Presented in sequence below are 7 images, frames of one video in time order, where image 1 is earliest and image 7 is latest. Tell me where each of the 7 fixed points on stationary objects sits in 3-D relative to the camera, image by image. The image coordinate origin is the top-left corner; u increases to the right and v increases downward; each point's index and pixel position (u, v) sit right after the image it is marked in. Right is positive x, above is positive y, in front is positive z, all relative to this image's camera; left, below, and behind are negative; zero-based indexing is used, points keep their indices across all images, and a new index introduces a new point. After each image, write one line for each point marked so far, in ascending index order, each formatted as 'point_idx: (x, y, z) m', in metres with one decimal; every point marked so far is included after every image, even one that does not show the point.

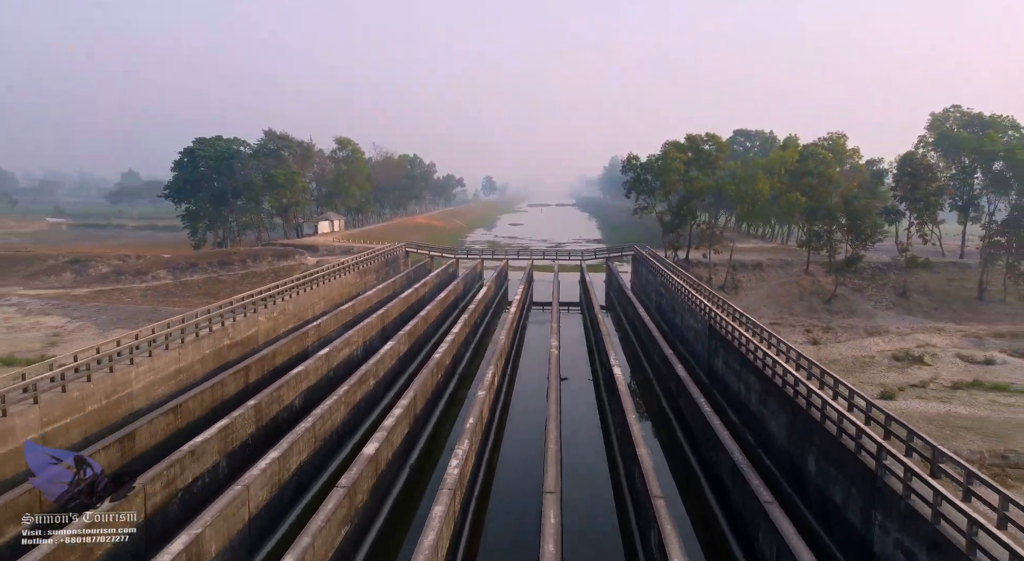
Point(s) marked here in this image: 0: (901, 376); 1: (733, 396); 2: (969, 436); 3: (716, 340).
0: (+10.1, -2.5, +16.6) m
1: (+3.9, -2.4, +10.6) m
2: (+9.4, -3.2, +12.9) m
3: (+4.1, -1.4, +12.1) m
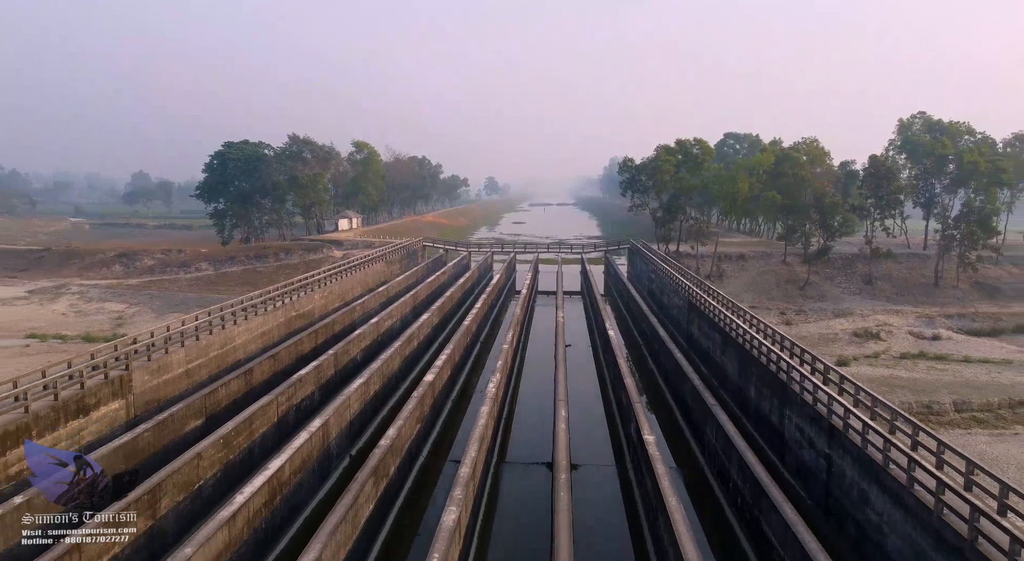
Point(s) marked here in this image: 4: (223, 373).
0: (+10.5, -2.1, +19.3) m
1: (+4.2, -2.0, +13.3) m
2: (+9.7, -2.7, +15.7) m
3: (+4.4, -1.0, +14.8) m
4: (-5.3, -1.8, +12.1) m
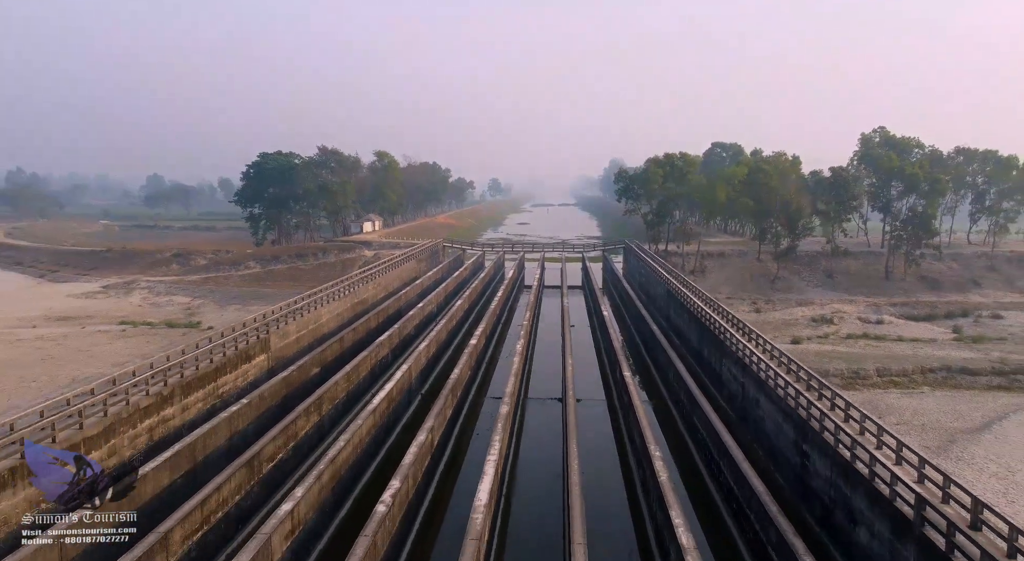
0: (+10.9, -1.8, +23.3) m
1: (+4.7, -1.8, +17.3) m
2: (+10.2, -2.5, +19.7) m
3: (+4.9, -0.8, +18.8) m
4: (-4.8, -1.6, +16.1) m
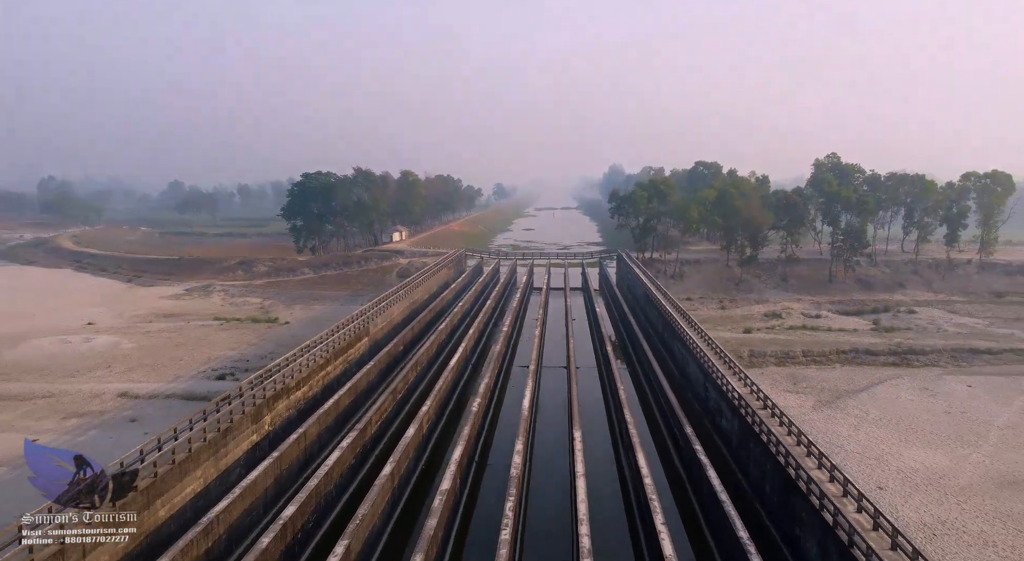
0: (+11.6, -2.0, +29.6) m
1: (+5.3, -2.0, +23.7) m
2: (+10.8, -2.7, +26.0) m
3: (+5.5, -1.0, +25.2) m
4: (-4.2, -1.8, +22.4) m
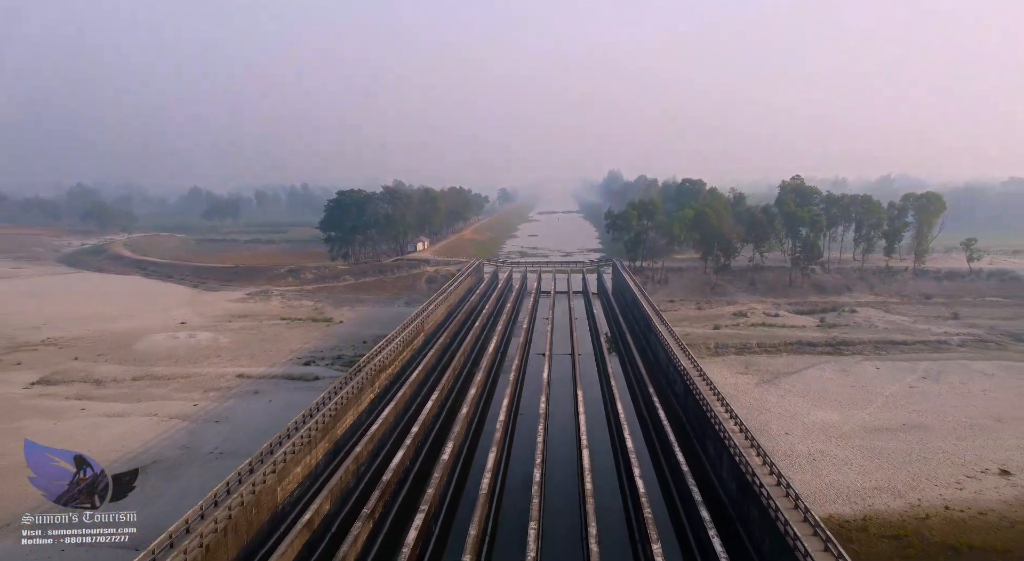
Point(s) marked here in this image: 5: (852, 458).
0: (+12.4, -2.3, +36.3) m
1: (+6.1, -2.4, +30.3) m
2: (+11.6, -3.0, +32.6) m
3: (+6.3, -1.4, +31.8) m
4: (-3.5, -2.2, +29.1) m
5: (+10.4, -5.4, +19.4) m
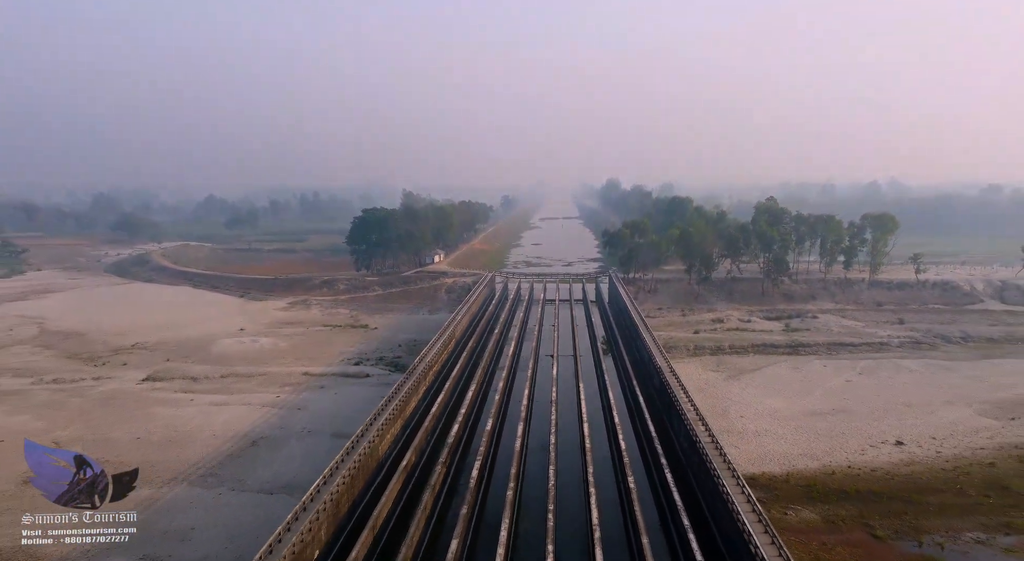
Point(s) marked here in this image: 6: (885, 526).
0: (+13.1, -3.0, +42.5) m
1: (+6.8, -3.1, +36.6) m
2: (+12.3, -3.7, +38.9) m
3: (+7.0, -2.1, +38.1) m
4: (-2.7, -3.0, +35.3) m
5: (+11.1, -6.1, +25.6) m
6: (+11.1, -7.3, +18.9) m
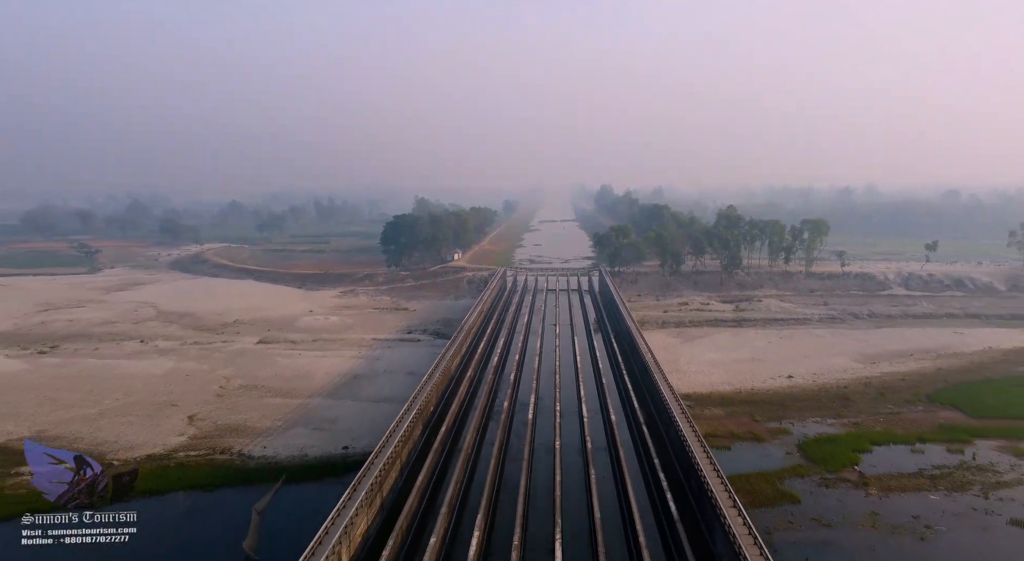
0: (+13.9, -2.3, +54.3) m
1: (+7.7, -2.4, +48.3) m
2: (+13.2, -3.0, +50.6) m
3: (+7.8, -1.4, +49.8) m
4: (-1.9, -2.3, +47.1) m
5: (+12.0, -5.4, +37.4) m
6: (+12.0, -6.5, +30.6) m
